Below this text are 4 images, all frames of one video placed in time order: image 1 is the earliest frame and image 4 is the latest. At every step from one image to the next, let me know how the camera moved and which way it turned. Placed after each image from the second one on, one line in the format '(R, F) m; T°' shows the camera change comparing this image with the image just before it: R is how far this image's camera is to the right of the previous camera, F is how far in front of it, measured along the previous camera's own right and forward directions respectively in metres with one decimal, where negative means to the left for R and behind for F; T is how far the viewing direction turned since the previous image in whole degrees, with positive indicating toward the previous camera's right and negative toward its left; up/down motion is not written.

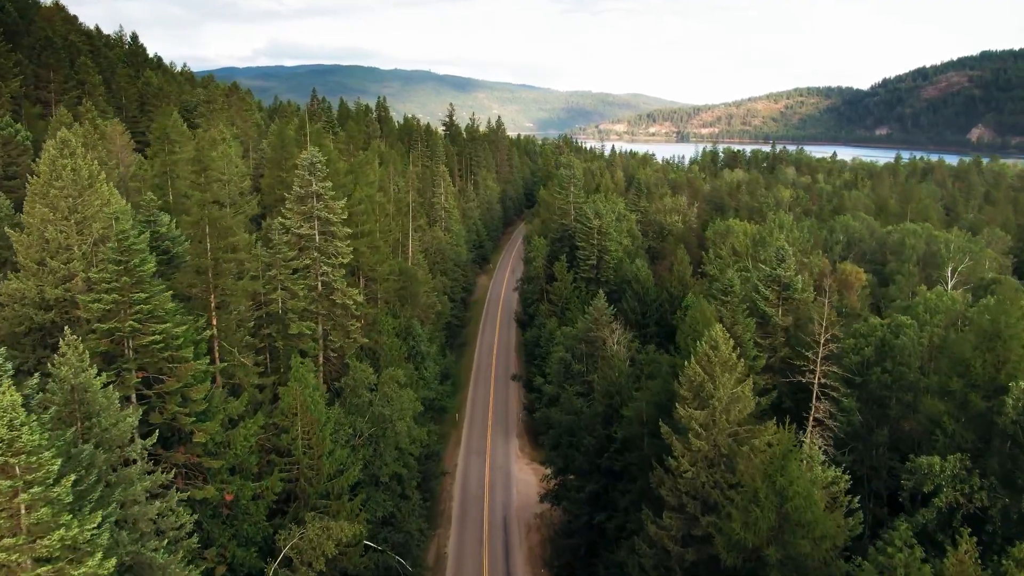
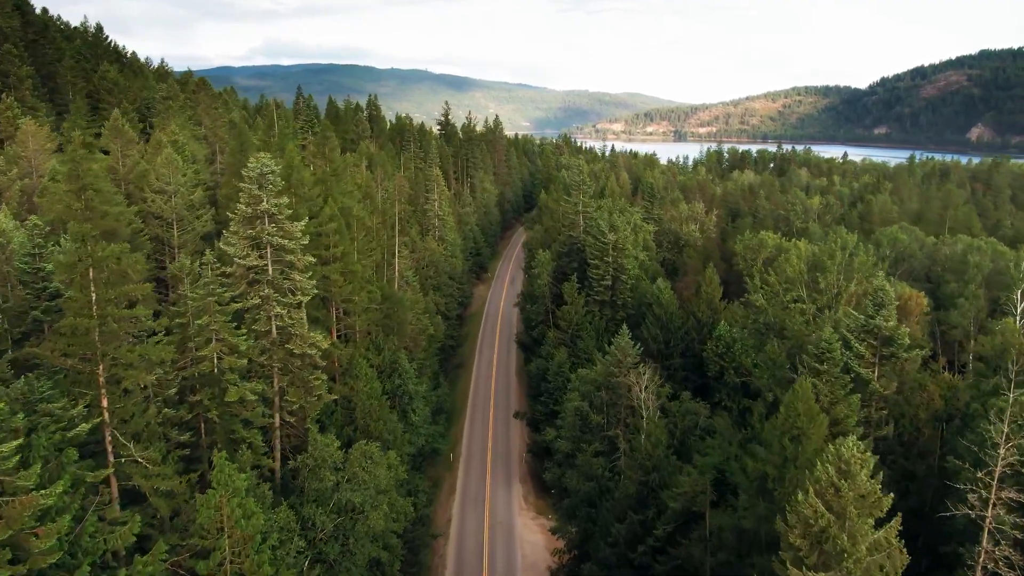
(-0.4, +8.8) m; 0°
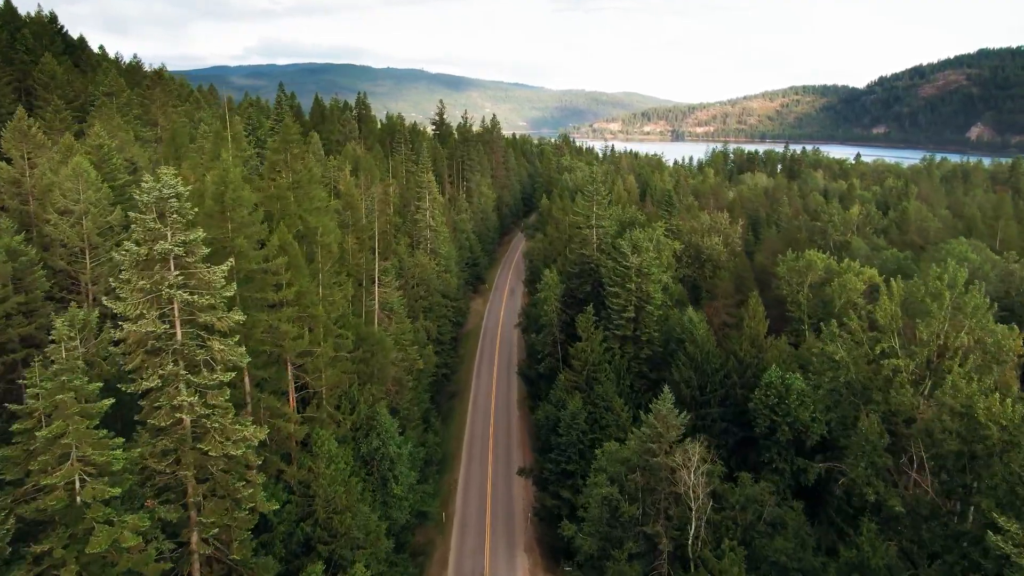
(-0.5, +9.6) m; 0°
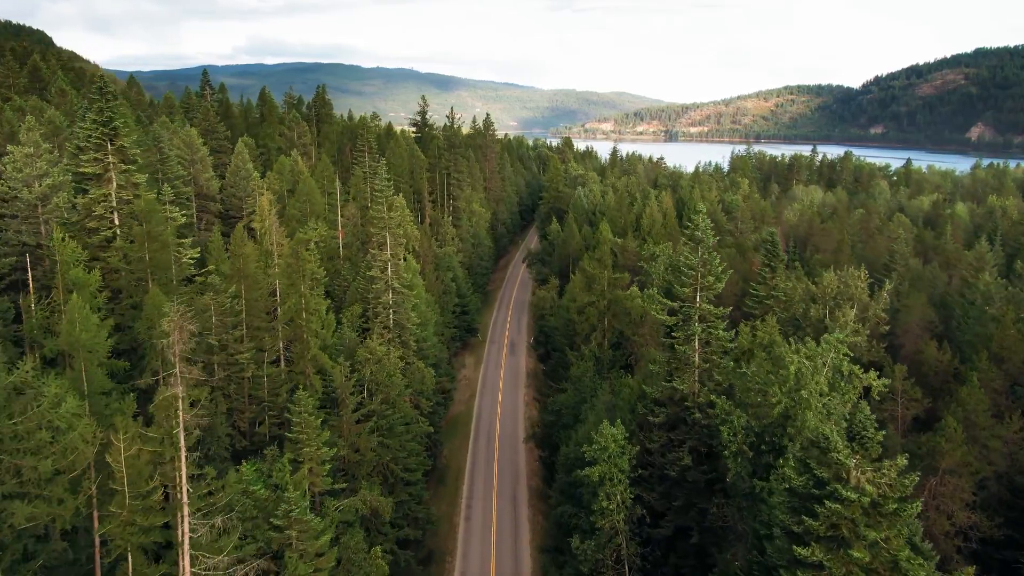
(-1.3, +29.4) m; +1°
